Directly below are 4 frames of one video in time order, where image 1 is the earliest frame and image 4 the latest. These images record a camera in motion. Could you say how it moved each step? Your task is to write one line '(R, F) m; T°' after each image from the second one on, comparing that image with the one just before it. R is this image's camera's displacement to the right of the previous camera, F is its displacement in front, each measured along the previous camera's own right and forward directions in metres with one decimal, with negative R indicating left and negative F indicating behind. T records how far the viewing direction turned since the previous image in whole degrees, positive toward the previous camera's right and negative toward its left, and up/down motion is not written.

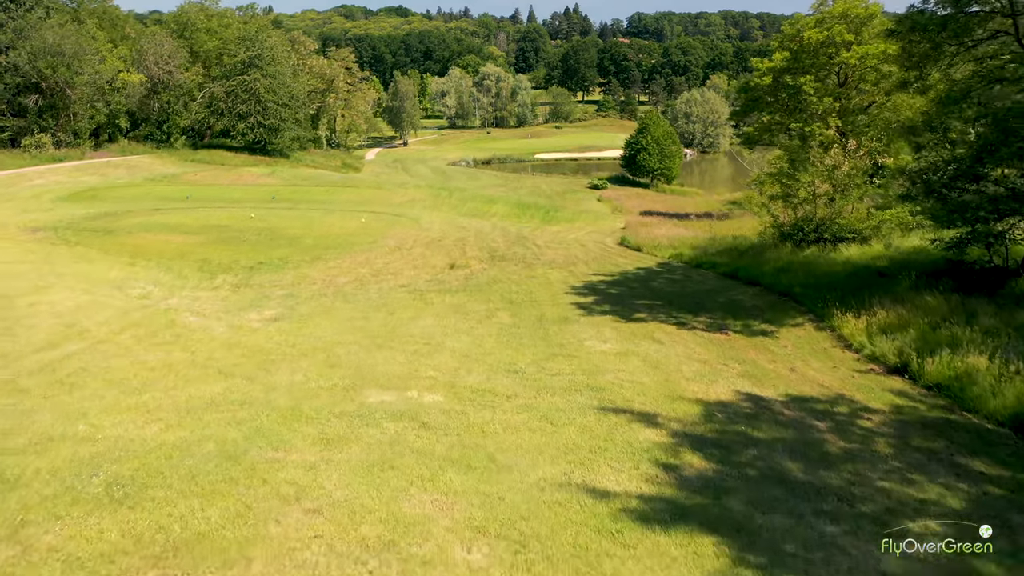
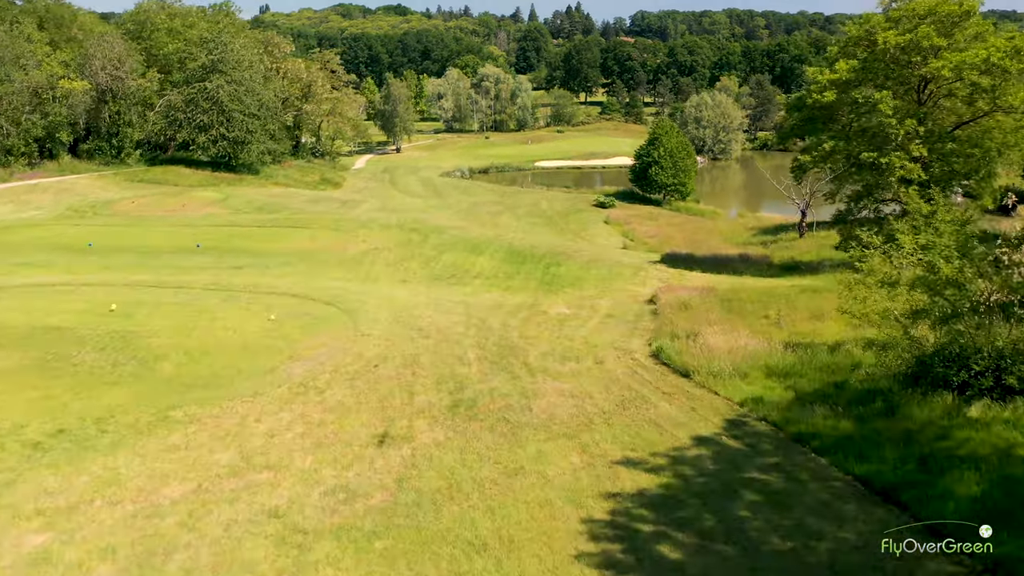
(+0.5, +6.5) m; 0°
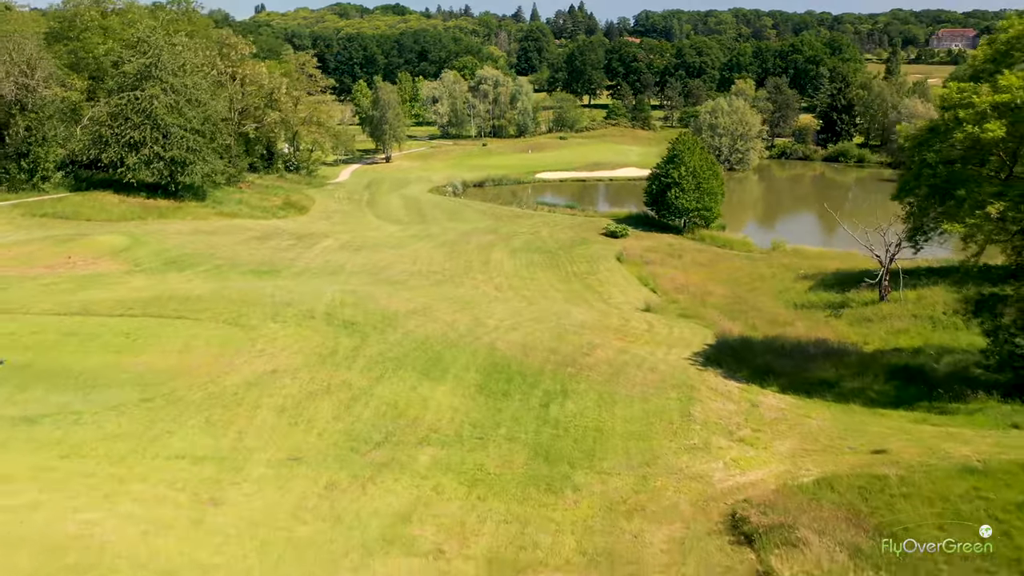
(+0.6, +8.7) m; 0°
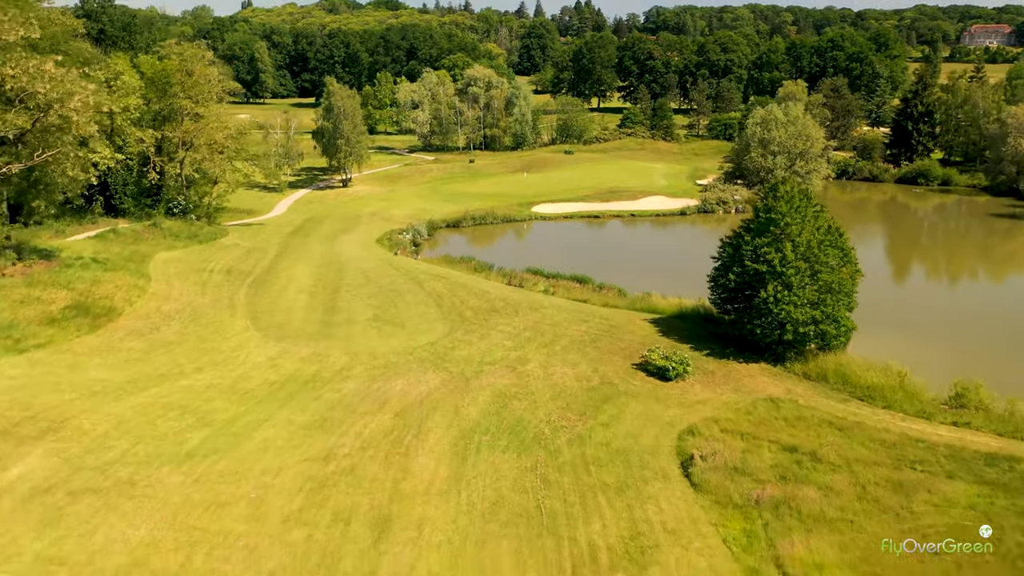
(+2.0, +23.1) m; 0°
